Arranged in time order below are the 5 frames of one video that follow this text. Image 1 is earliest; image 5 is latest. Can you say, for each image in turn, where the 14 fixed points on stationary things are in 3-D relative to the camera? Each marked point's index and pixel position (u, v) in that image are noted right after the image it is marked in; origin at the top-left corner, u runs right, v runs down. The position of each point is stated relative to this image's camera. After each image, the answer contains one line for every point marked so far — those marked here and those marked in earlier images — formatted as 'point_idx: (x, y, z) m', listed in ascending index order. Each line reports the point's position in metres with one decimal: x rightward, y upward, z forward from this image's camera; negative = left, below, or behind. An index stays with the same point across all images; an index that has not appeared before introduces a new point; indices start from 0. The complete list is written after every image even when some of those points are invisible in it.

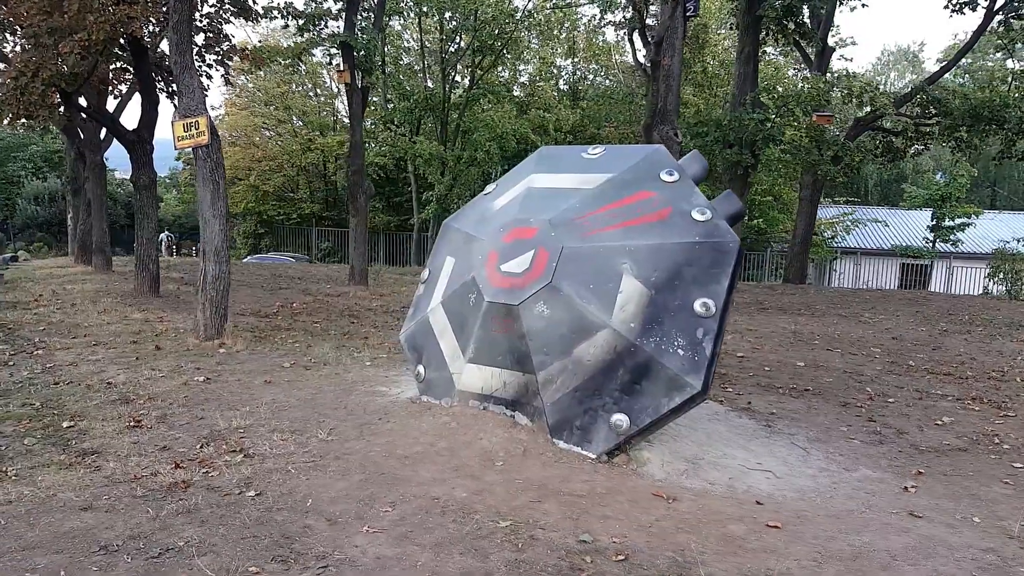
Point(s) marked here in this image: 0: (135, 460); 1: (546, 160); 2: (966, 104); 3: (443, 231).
0: (-2.3, -1.0, +4.9) m
1: (+0.3, +1.0, +6.5) m
2: (+7.8, +3.1, +13.7) m
3: (-0.6, +0.5, +6.7) m
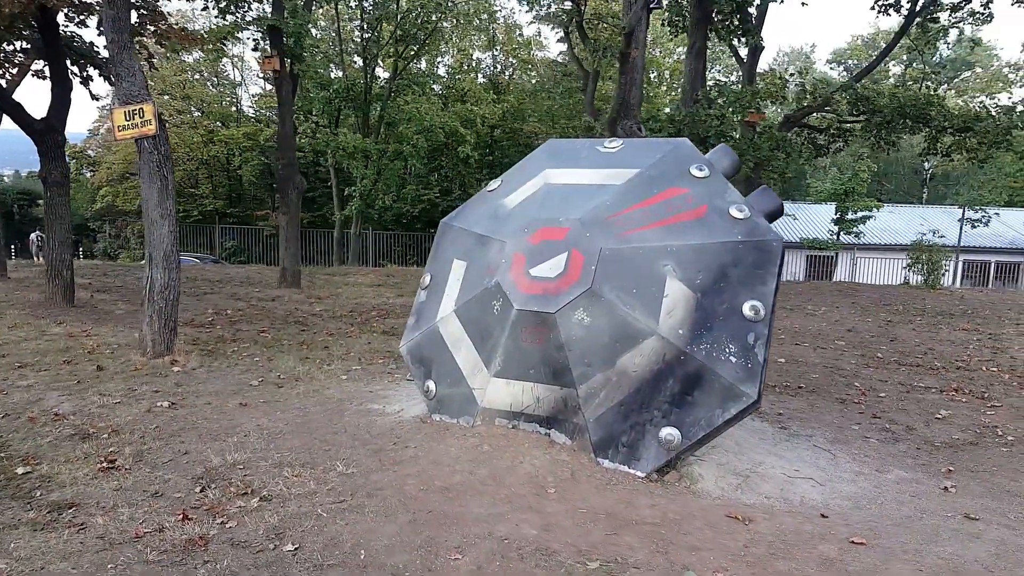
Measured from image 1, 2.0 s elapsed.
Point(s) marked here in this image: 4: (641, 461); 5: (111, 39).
0: (-2.0, -1.1, +4.1) m
1: (+0.3, +1.0, +6.0) m
2: (+6.8, +3.3, +14.2) m
3: (-0.5, +0.4, +6.1) m
4: (+0.8, -1.0, +4.9) m
5: (-3.5, +2.2, +7.0) m
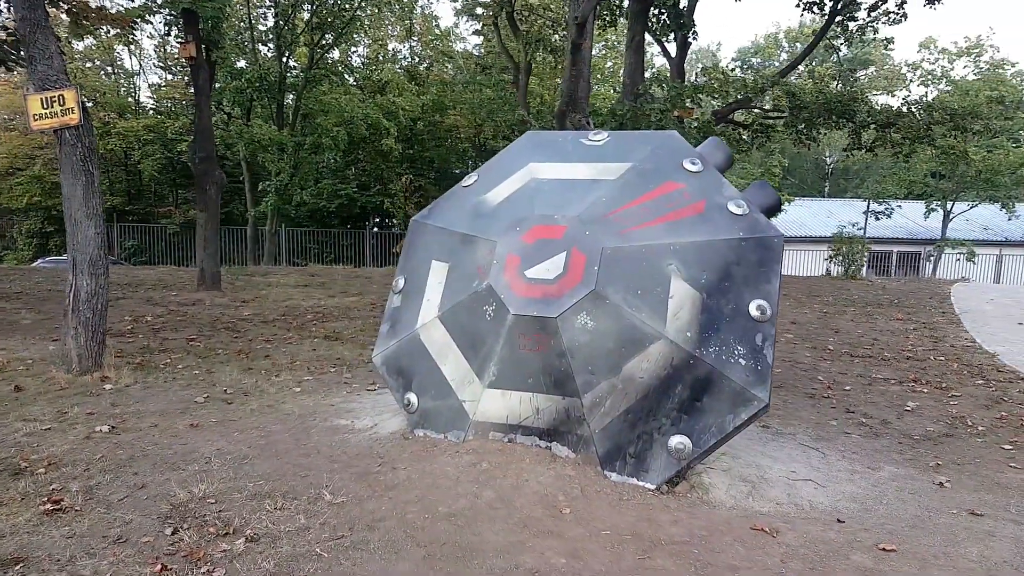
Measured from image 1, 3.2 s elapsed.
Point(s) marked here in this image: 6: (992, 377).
0: (-1.8, -1.2, +3.5) m
1: (+0.2, +1.0, +5.6) m
2: (+5.5, +3.4, +14.5) m
3: (-0.7, +0.4, +5.6) m
4: (+0.8, -1.0, +4.6) m
5: (-3.7, +2.1, +6.1) m
6: (+4.8, -0.9, +8.0) m
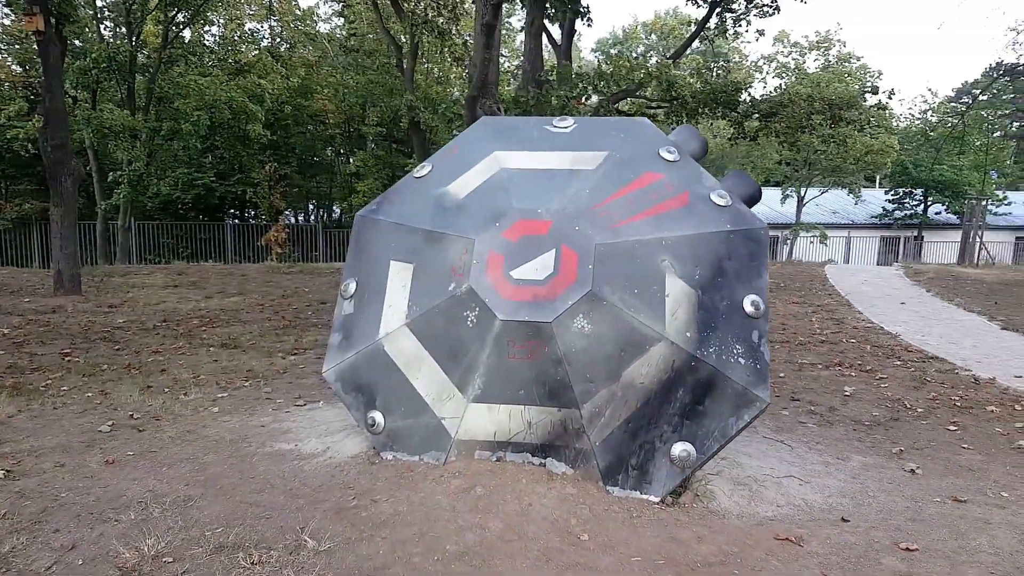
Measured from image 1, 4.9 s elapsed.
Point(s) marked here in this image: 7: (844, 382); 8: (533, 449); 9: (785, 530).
0: (-1.6, -1.3, +2.8) m
1: (-0.1, +1.0, +5.2) m
2: (+3.5, +3.7, +14.8) m
3: (-0.9, +0.4, +5.0) m
4: (+0.7, -1.0, +4.3) m
5: (-4.0, +2.0, +5.0) m
6: (+4.1, -0.7, +8.3) m
7: (+3.0, -0.9, +7.4) m
8: (+0.1, -0.9, +4.4) m
9: (+1.4, -1.2, +4.1) m
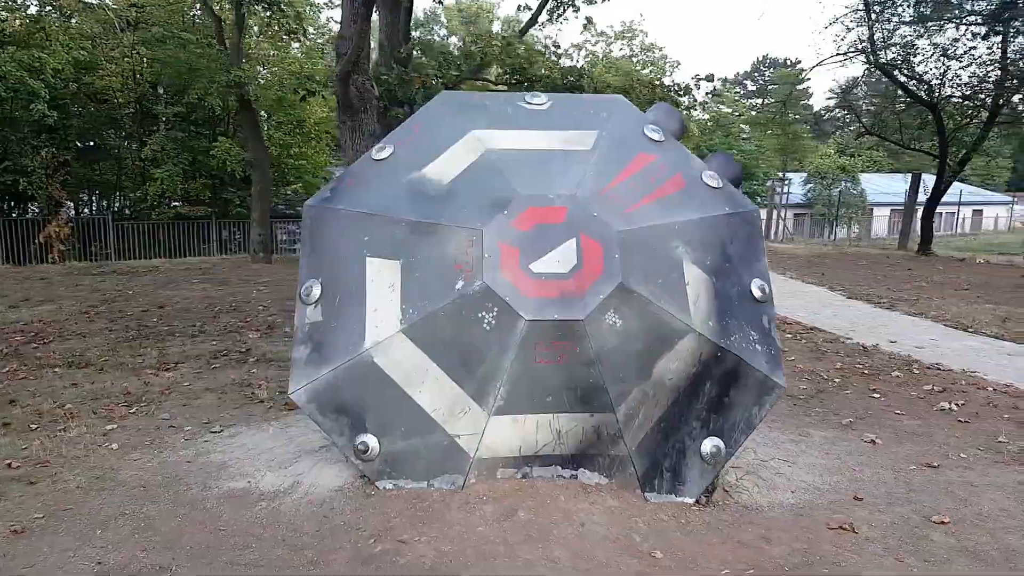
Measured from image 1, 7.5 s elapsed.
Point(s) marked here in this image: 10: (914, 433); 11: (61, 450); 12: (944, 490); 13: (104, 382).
0: (-1.0, -1.4, +1.9) m
1: (-0.3, +1.0, +4.6) m
2: (+0.7, +4.0, +14.8) m
3: (-1.0, +0.4, +4.3) m
4: (+0.9, -1.0, +4.0) m
5: (-4.1, +1.8, +3.4) m
6: (+3.0, -0.5, +8.7) m
7: (+2.3, -0.7, +7.6) m
8: (+0.2, -0.8, +3.9) m
9: (+1.5, -1.1, +4.0) m
10: (+2.8, -1.0, +5.7) m
11: (-2.7, -1.0, +4.8) m
12: (+2.4, -1.1, +4.5) m
13: (-3.4, -0.8, +6.6) m
